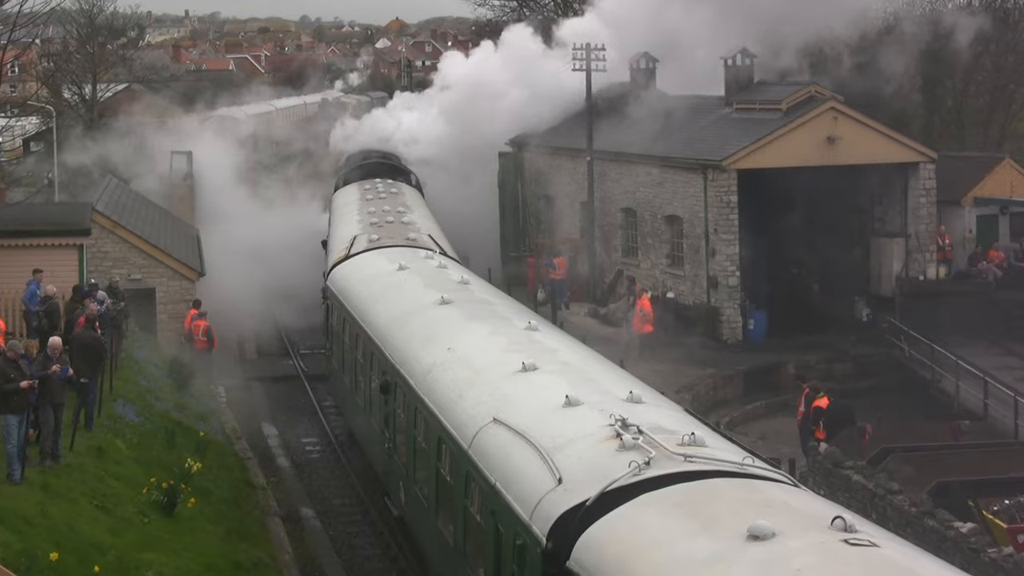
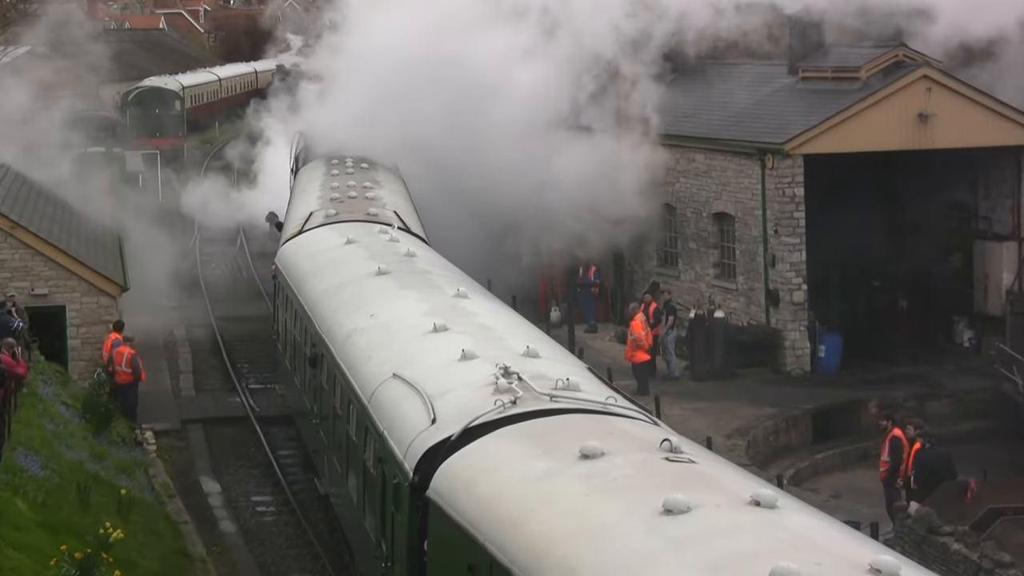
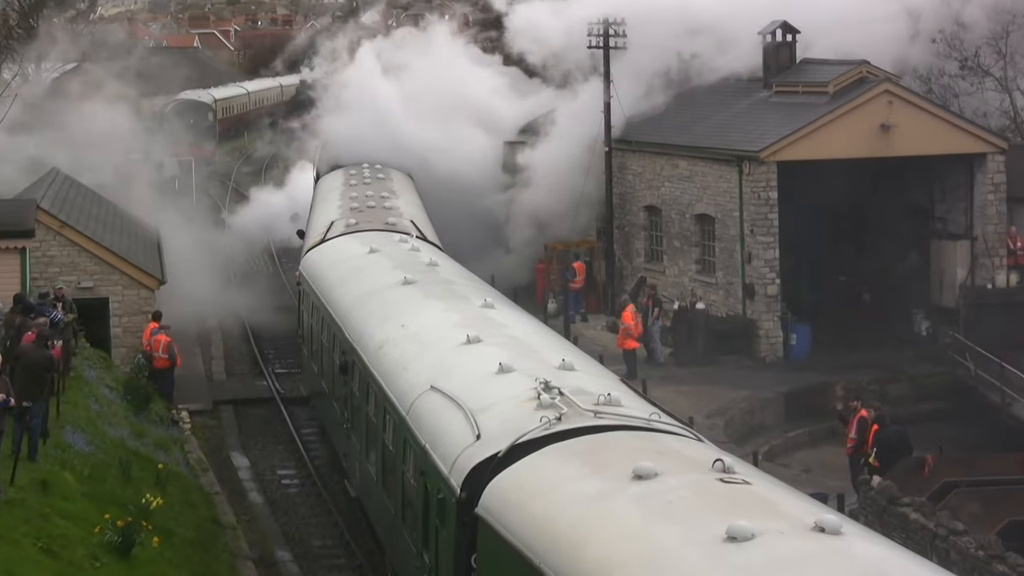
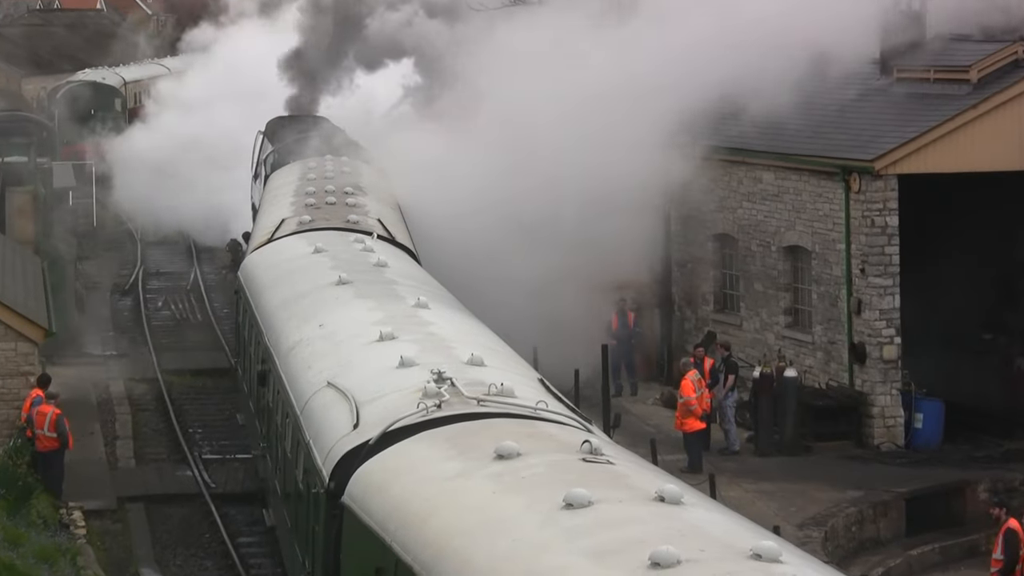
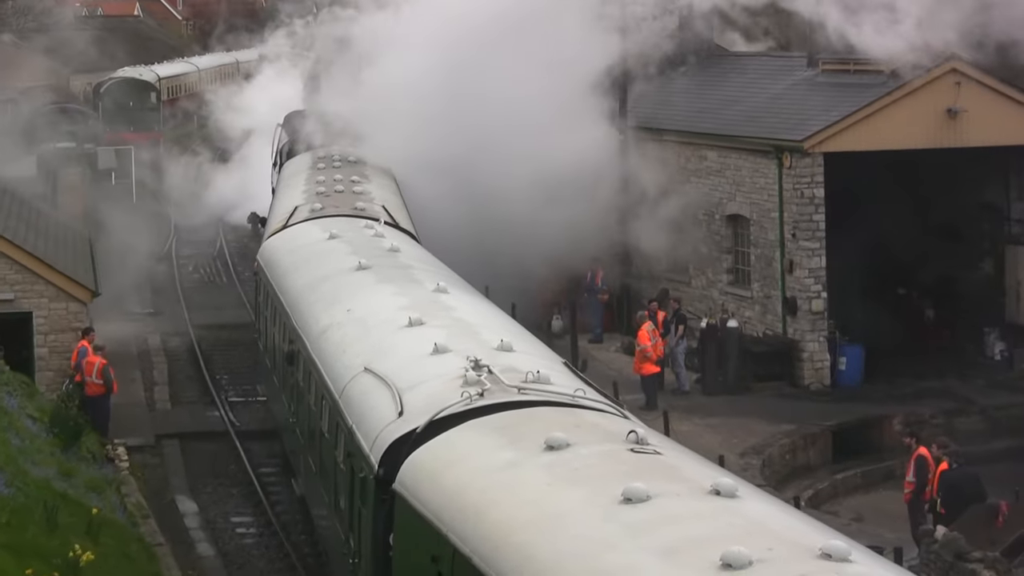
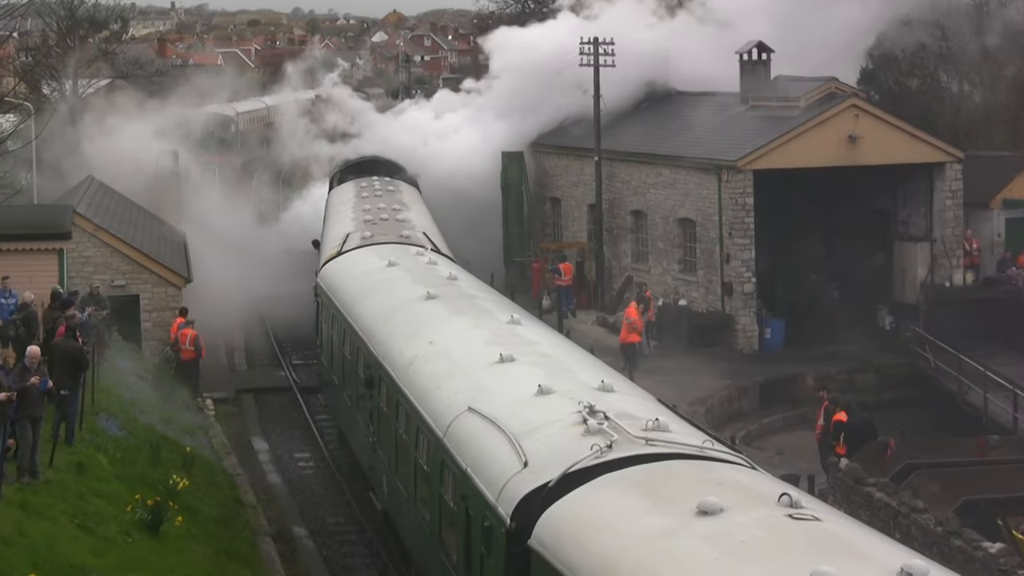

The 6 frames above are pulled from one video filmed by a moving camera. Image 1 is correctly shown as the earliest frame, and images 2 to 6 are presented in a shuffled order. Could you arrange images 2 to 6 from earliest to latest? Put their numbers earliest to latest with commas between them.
6, 3, 2, 5, 4
